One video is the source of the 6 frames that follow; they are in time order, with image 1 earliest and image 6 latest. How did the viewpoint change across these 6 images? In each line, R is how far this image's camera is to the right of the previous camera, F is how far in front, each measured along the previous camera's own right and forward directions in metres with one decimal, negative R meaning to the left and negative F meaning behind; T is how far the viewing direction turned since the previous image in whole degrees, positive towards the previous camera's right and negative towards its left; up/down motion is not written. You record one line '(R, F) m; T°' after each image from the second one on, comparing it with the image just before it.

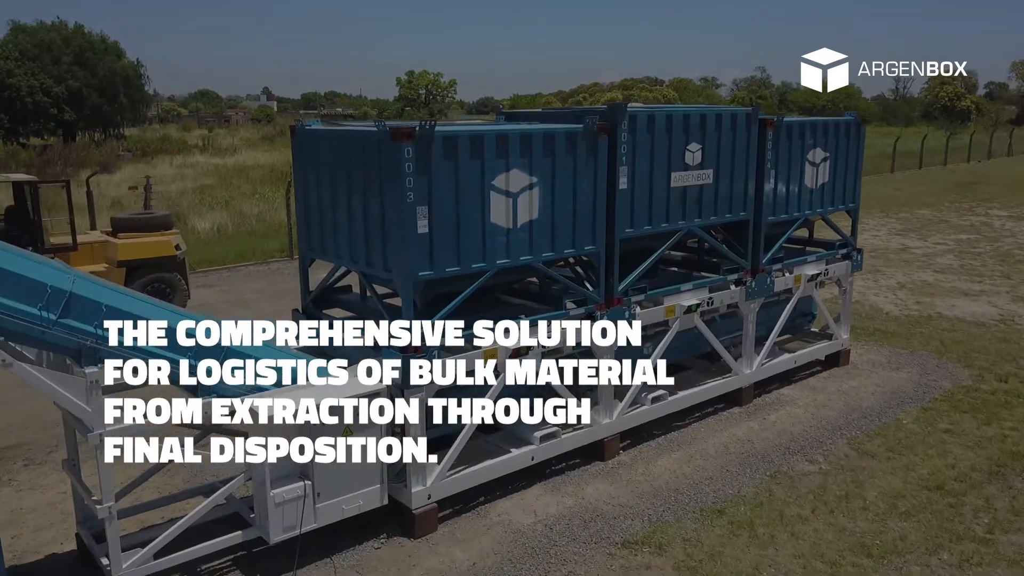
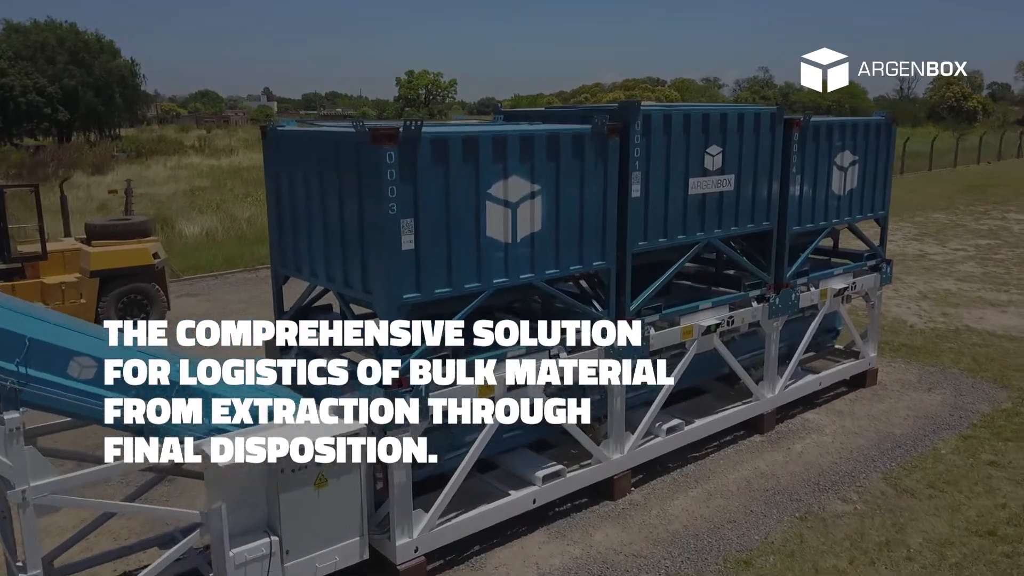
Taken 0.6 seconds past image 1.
(0.0, +0.7) m; 0°
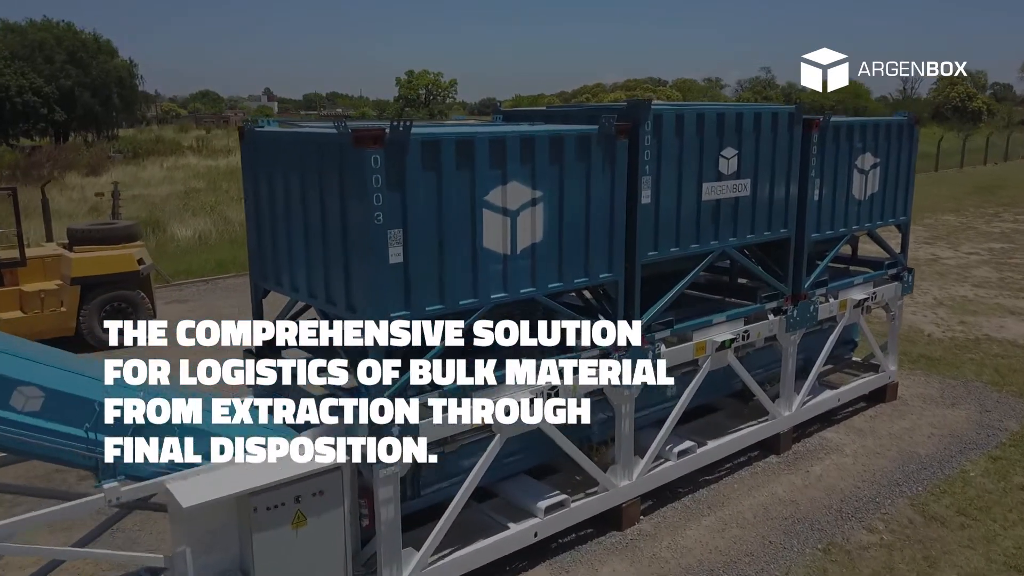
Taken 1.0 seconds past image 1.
(0.0, +0.4) m; 0°
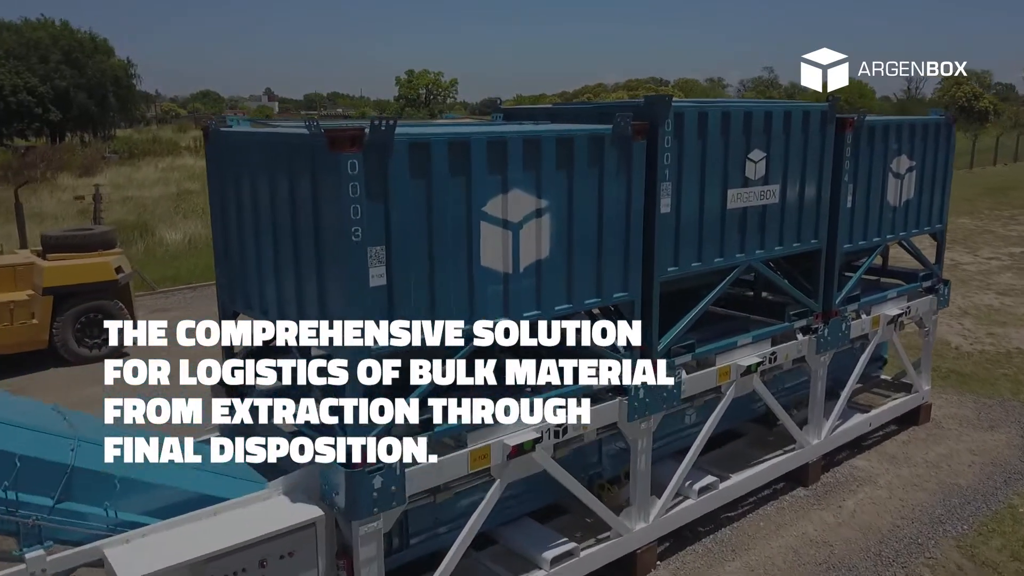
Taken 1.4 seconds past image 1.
(0.0, +0.6) m; 0°
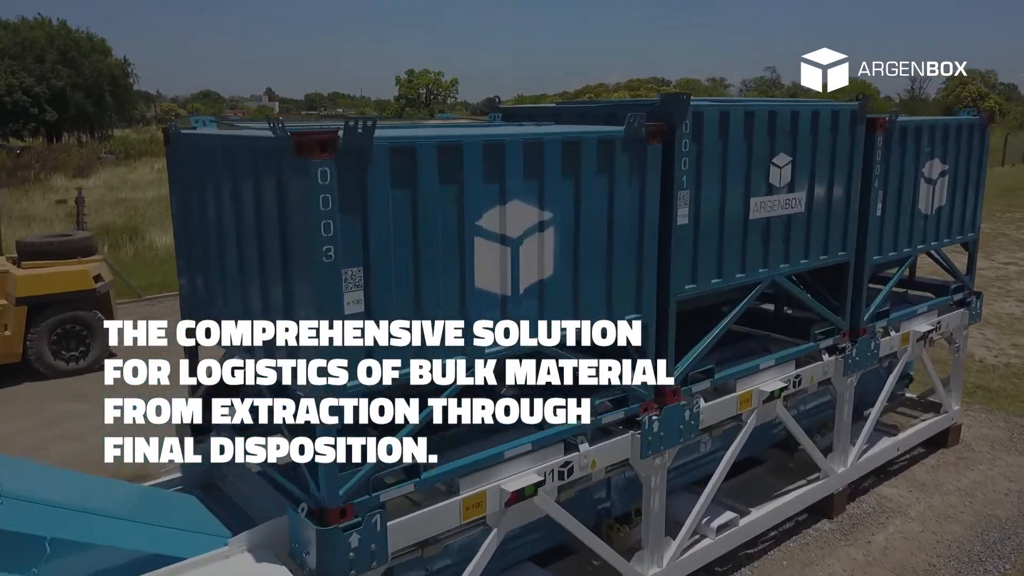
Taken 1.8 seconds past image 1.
(0.0, +0.5) m; 0°
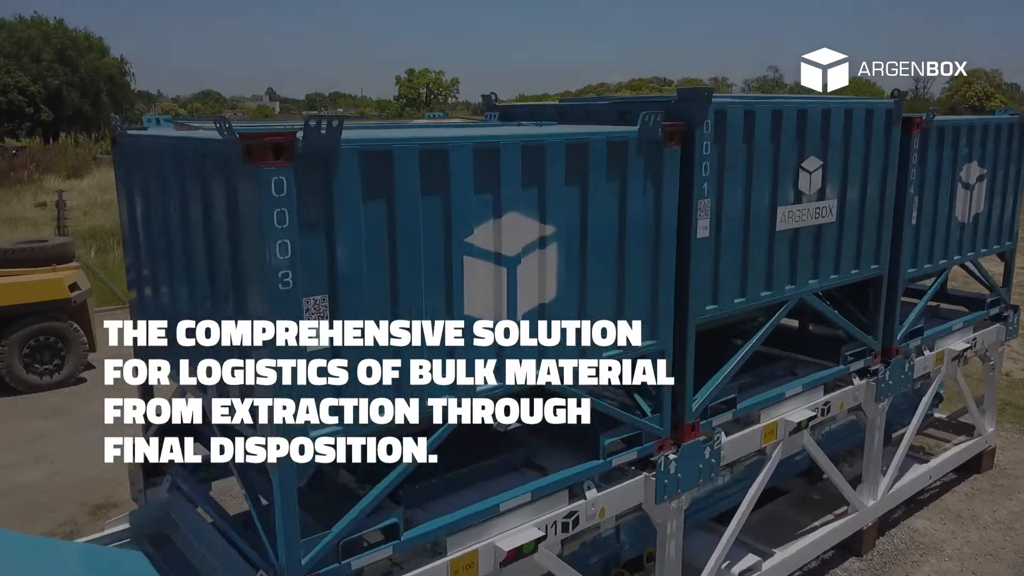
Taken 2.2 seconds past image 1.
(0.0, +0.5) m; 0°
